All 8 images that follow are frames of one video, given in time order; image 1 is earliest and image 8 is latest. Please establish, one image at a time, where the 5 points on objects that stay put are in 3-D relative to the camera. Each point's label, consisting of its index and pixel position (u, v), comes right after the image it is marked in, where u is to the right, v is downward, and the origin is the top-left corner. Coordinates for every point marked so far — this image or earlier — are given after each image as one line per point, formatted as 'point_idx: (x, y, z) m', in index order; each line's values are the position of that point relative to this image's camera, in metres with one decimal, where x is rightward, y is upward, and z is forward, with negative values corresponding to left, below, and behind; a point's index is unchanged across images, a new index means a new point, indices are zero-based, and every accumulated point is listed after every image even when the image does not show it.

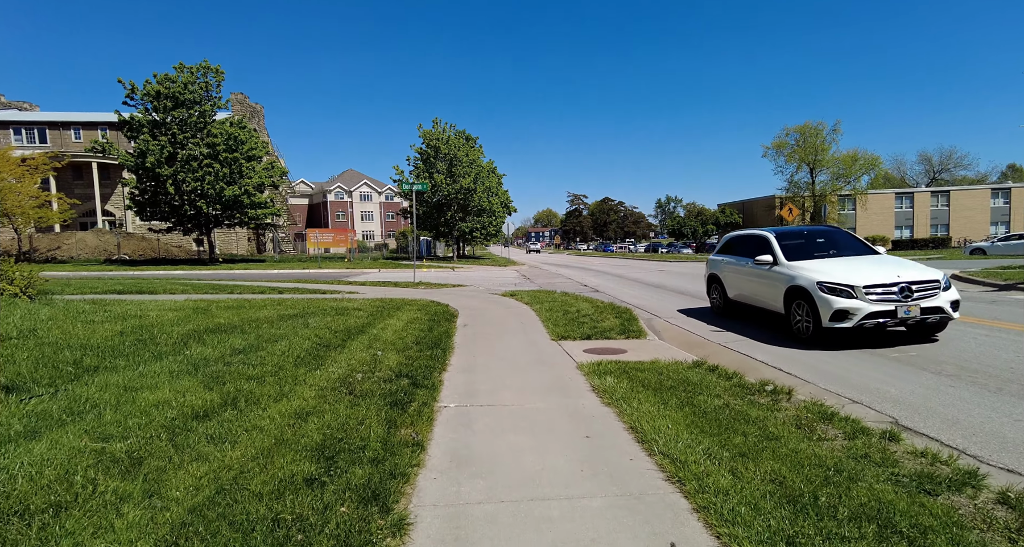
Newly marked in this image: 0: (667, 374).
0: (+1.6, -1.1, +5.7) m
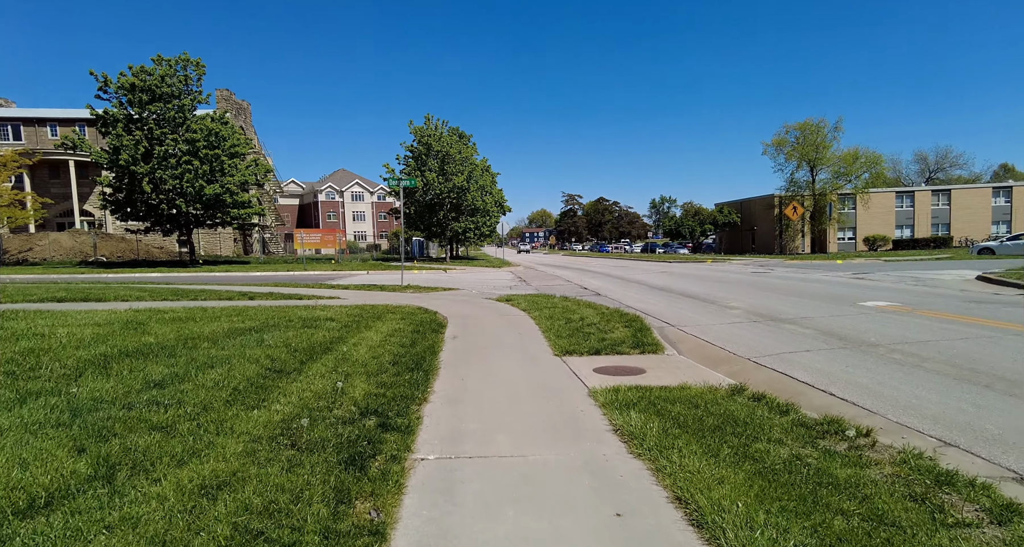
0: (+1.6, -1.2, +4.6) m
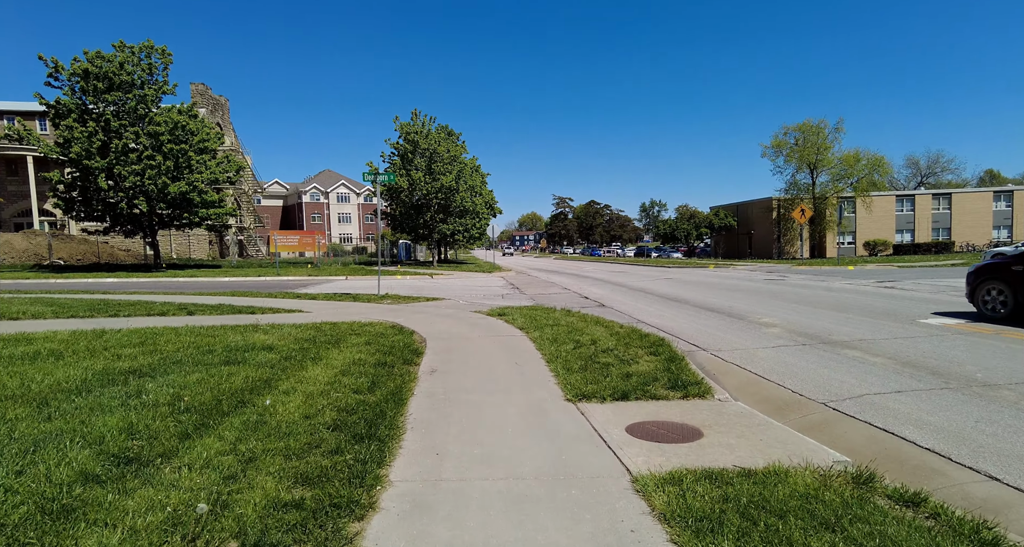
0: (+1.7, -1.3, +2.7) m
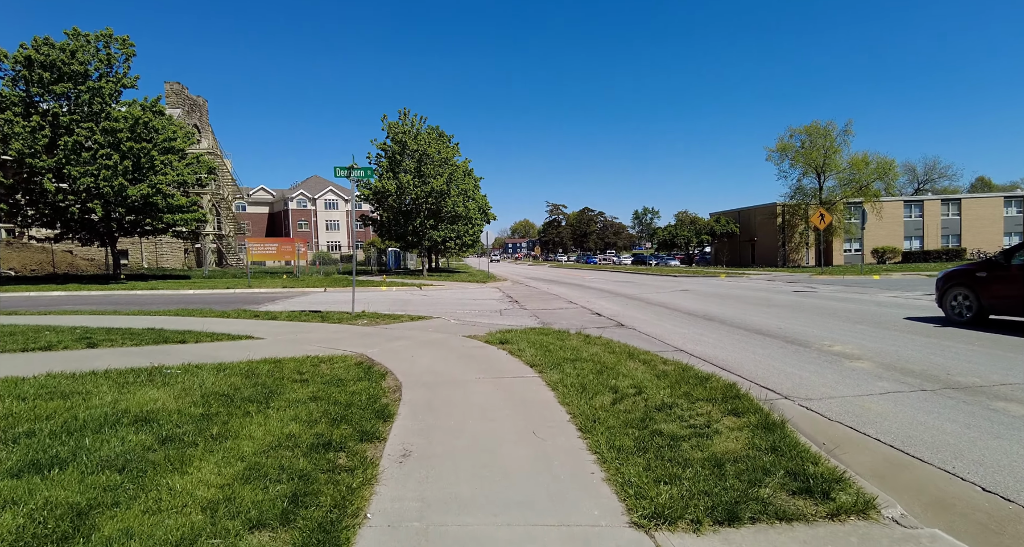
0: (+1.9, -1.4, +0.3) m
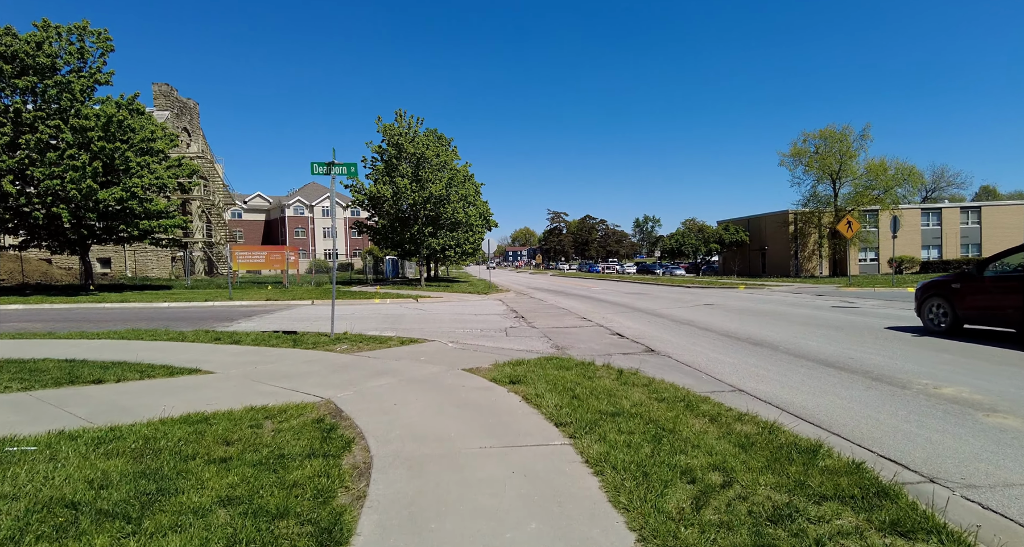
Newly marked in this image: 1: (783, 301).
0: (+2.0, -1.6, -1.6) m
1: (+9.4, -0.9, +18.8) m
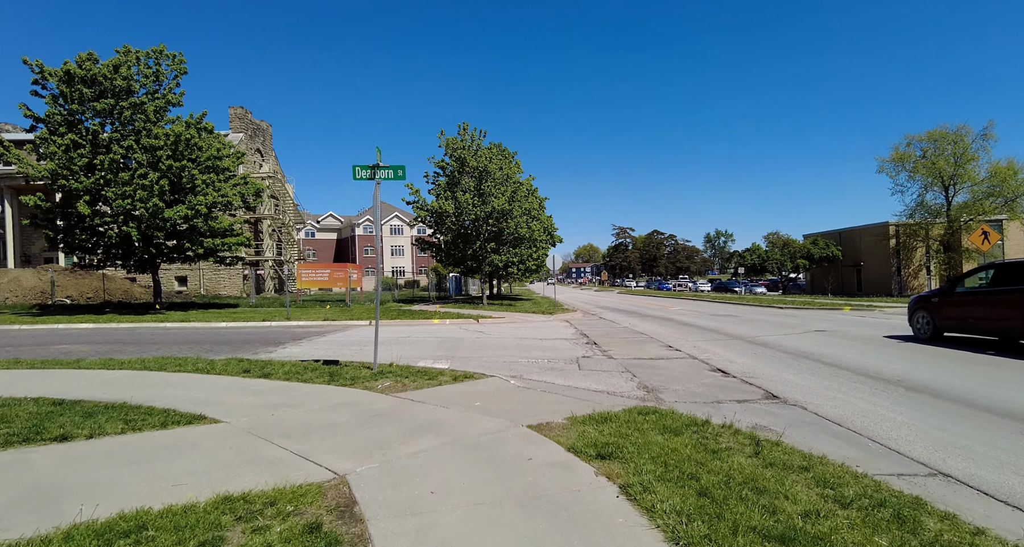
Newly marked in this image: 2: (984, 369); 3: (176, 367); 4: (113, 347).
0: (+1.8, -1.5, -3.8) m
1: (+11.5, -1.5, +15.6) m
2: (+7.9, -1.6, +9.0) m
3: (-5.7, -1.6, +9.1) m
4: (-9.4, -1.7, +12.7) m
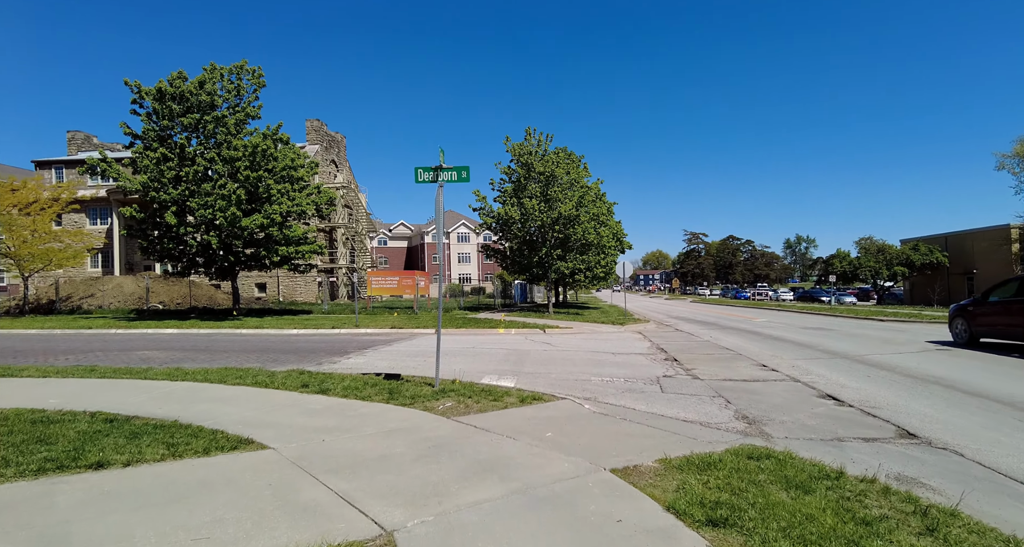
0: (+1.3, -1.5, -4.9) m
1: (+13.3, -1.8, +13.2) m
2: (+8.9, -1.8, +7.1) m
3: (-4.5, -1.7, +8.8) m
4: (-7.8, -1.9, +12.9) m
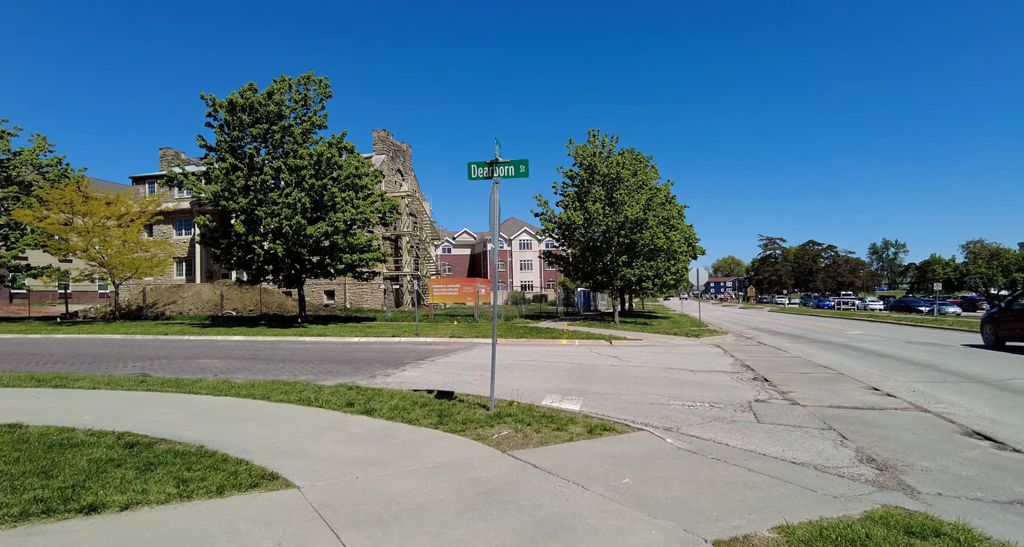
0: (+0.7, -1.4, -6.0) m
1: (+14.7, -1.9, +10.5) m
2: (+9.6, -1.8, +4.9) m
3: (-3.5, -1.9, +8.2) m
4: (-6.3, -2.1, +12.7) m
